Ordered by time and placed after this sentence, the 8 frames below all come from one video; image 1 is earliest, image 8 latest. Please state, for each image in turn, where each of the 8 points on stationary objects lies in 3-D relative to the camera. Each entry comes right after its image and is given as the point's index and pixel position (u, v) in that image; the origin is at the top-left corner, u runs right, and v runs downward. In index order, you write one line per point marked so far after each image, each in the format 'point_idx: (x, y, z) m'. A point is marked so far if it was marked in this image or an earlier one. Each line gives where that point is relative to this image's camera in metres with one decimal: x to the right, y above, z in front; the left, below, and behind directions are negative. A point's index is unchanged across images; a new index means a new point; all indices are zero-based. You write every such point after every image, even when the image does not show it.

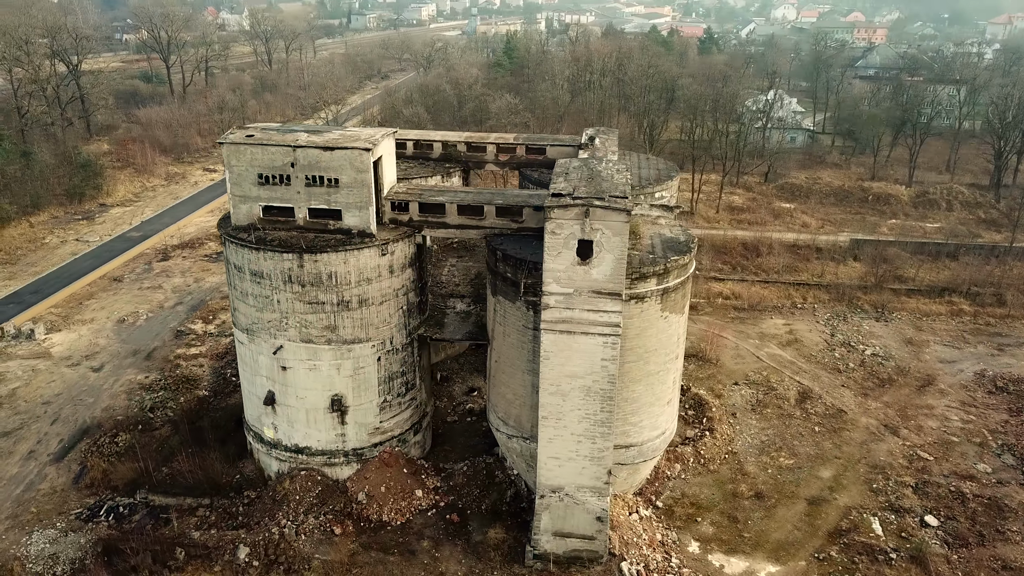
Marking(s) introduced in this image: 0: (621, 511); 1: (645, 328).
0: (+2.3, -4.8, +17.2) m
1: (+2.7, -0.8, +16.5) m
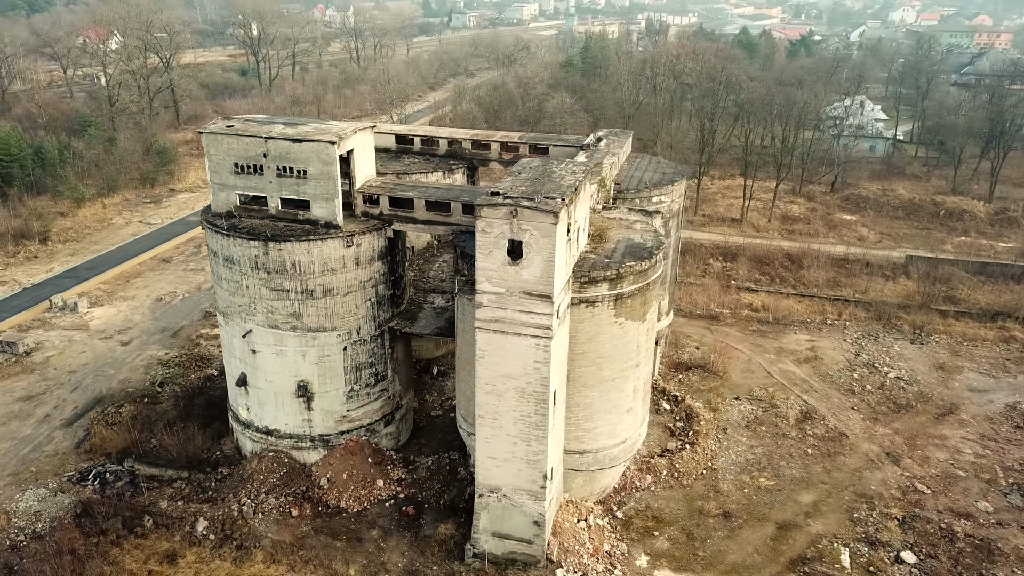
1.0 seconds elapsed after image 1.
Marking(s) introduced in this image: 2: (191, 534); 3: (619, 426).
0: (+1.2, -4.8, +16.9) m
1: (+1.7, -0.9, +16.2) m
2: (-7.0, -5.3, +17.5) m
3: (+2.3, -3.0, +17.4) m
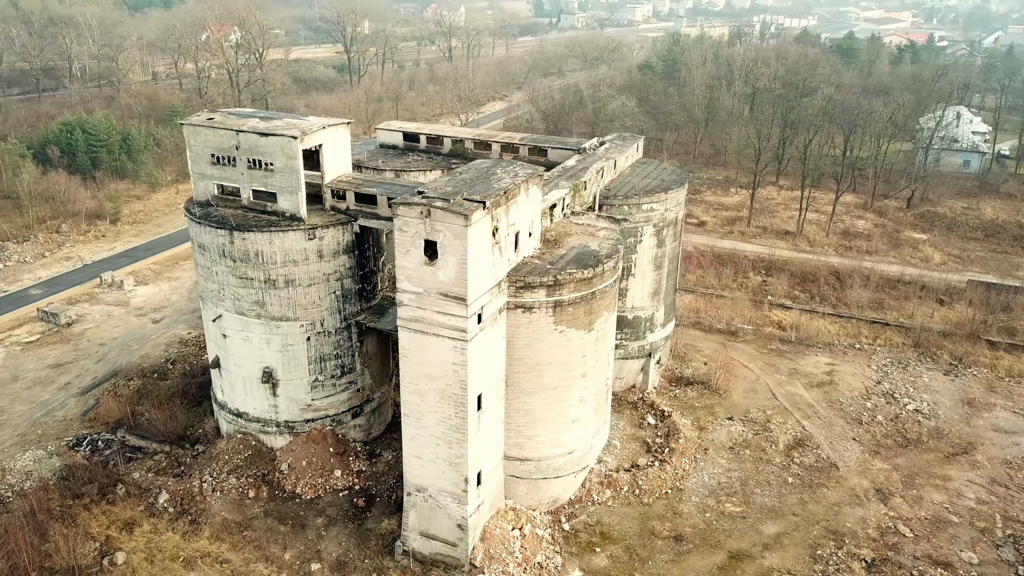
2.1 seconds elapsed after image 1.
0: (-0.2, -4.9, +16.7) m
1: (+0.4, -1.0, +15.9) m
2: (-8.2, -5.0, +18.4) m
3: (+1.1, -3.1, +17.0) m
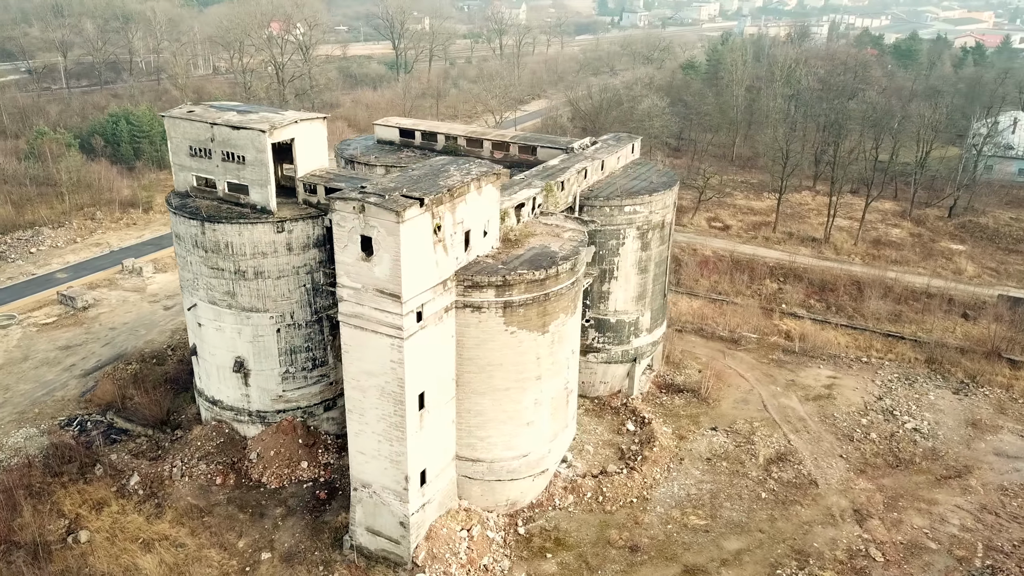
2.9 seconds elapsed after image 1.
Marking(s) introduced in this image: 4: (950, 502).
0: (-1.3, -4.9, +16.6) m
1: (-0.6, -1.0, +15.7) m
2: (-9.1, -4.7, +19.0) m
3: (+0.1, -3.1, +16.8) m
4: (+10.2, -5.0, +18.7) m
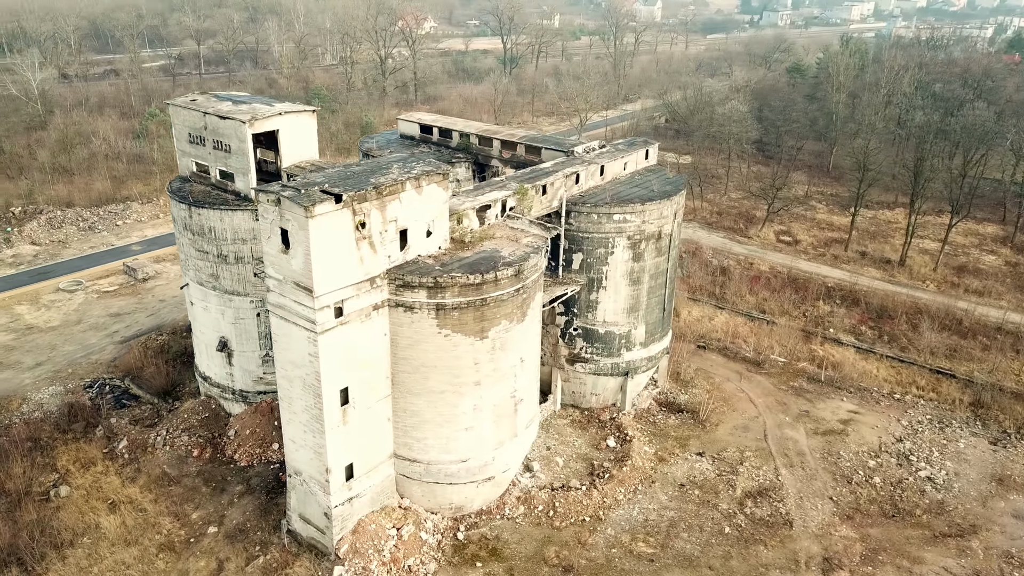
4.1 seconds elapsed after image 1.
0: (-2.7, -4.8, +16.7) m
1: (-1.9, -1.0, +15.6) m
2: (-9.9, -4.0, +20.3) m
3: (-1.2, -3.2, +16.6) m
4: (+8.9, -5.7, +16.8) m
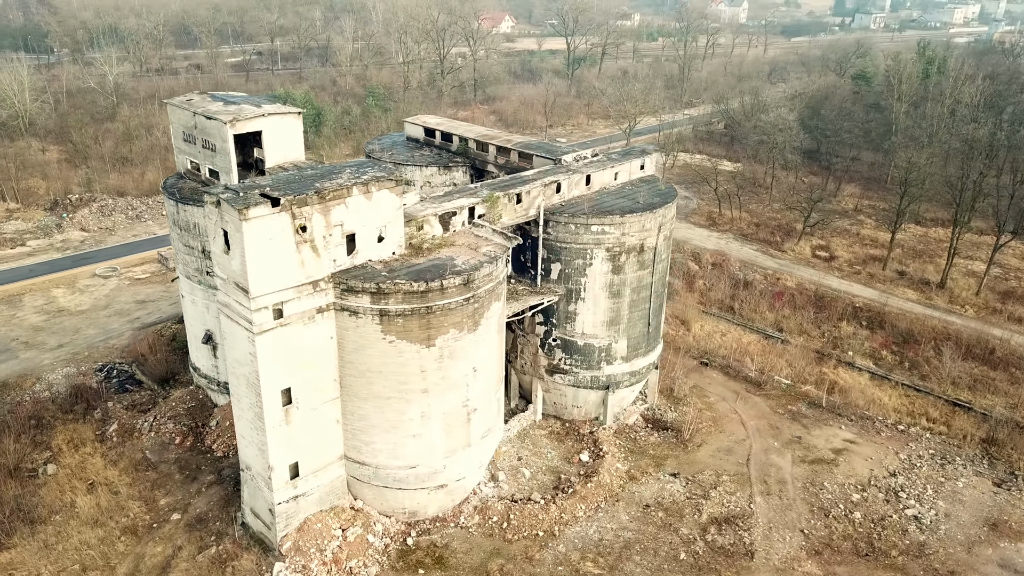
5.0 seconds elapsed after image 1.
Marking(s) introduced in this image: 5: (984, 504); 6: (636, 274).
0: (-3.8, -4.9, +16.8) m
1: (-2.9, -1.1, +15.7) m
2: (-10.6, -3.8, +21.2) m
3: (-2.2, -3.3, +16.6) m
4: (+7.7, -6.3, +15.9) m
5: (+11.1, -5.0, +18.9) m
6: (+3.1, +0.3, +19.9) m
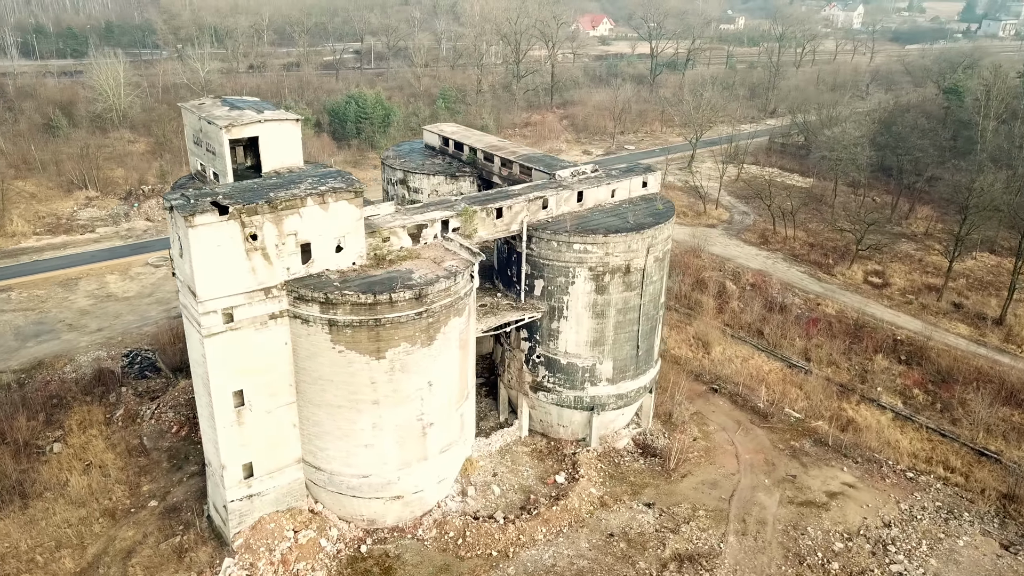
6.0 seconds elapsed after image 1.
0: (-4.8, -5.0, +17.2) m
1: (-3.9, -1.3, +15.9) m
2: (-11.0, -3.5, +22.4) m
3: (-3.2, -3.5, +16.8) m
4: (+6.3, -7.0, +14.8) m
5: (+10.1, -6.0, +17.4) m
6: (+2.6, -0.2, +19.4) m
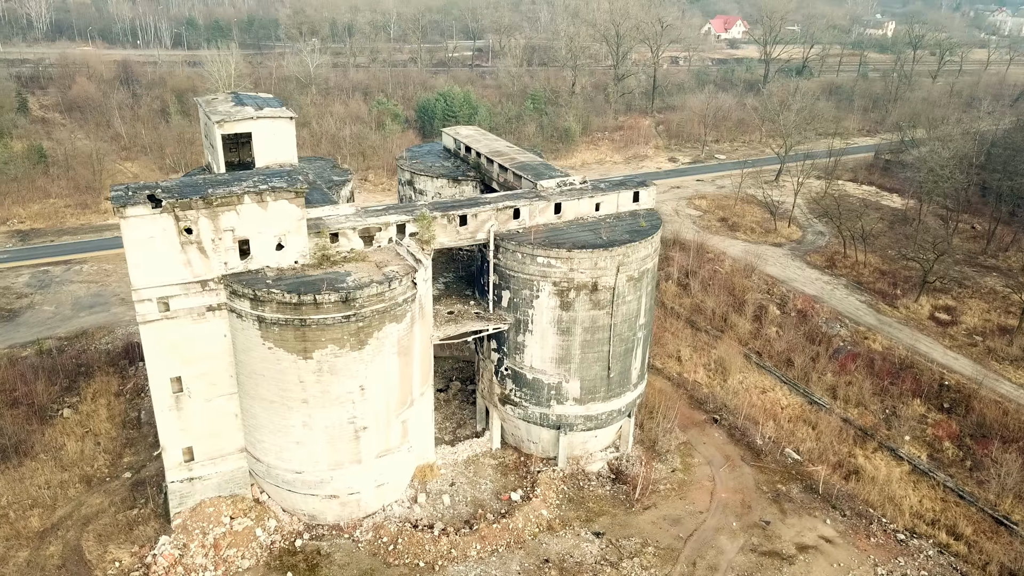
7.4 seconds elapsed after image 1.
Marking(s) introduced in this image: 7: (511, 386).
0: (-6.3, -4.8, +17.7) m
1: (-5.3, -1.2, +16.3) m
2: (-11.4, -3.0, +23.8) m
3: (-4.7, -3.5, +17.0) m
4: (+4.1, -7.7, +13.5) m
5: (+8.4, -6.9, +15.4) m
6: (+1.8, -0.6, +18.6) m
7: (0.0, -2.4, +19.9) m
